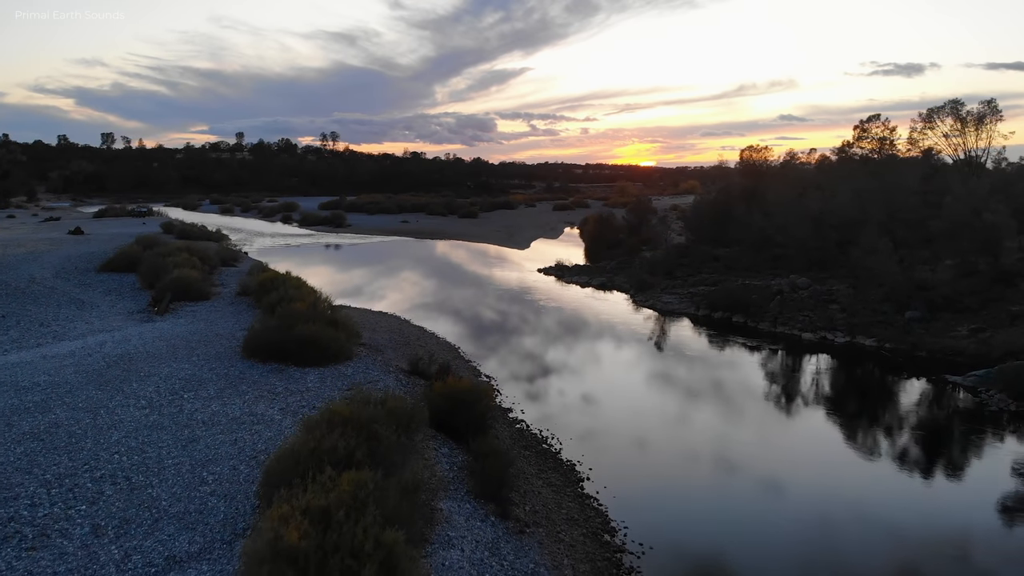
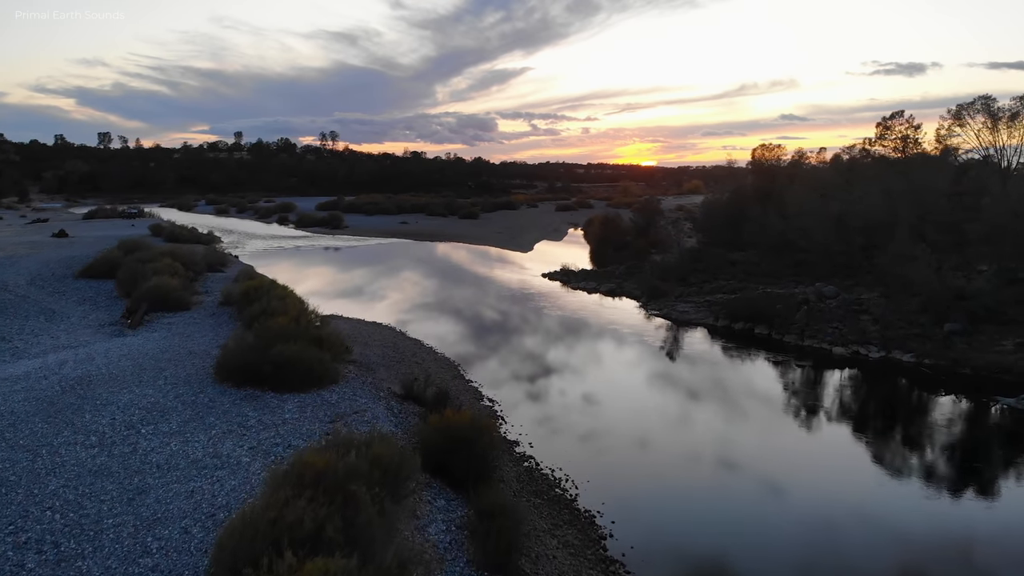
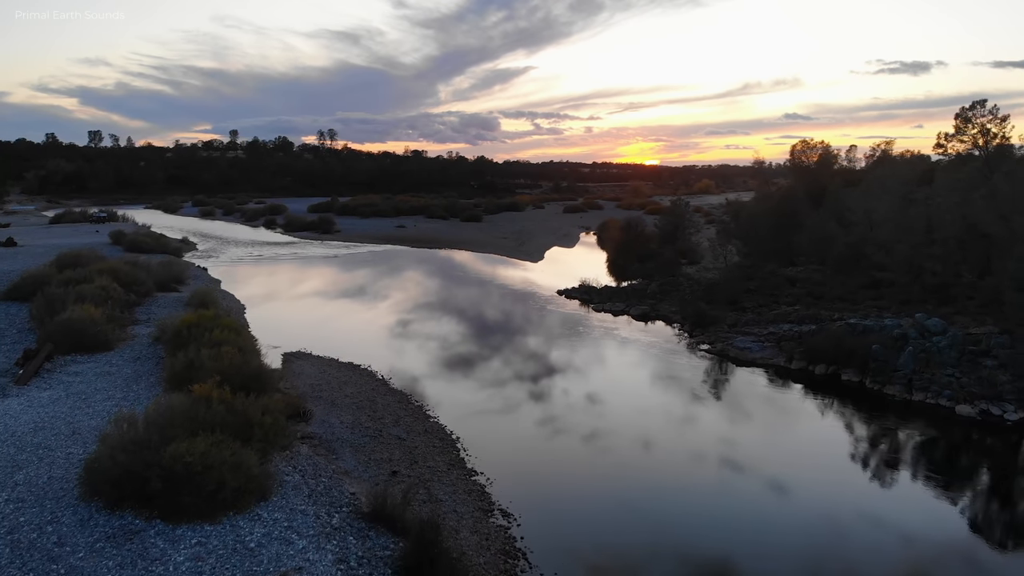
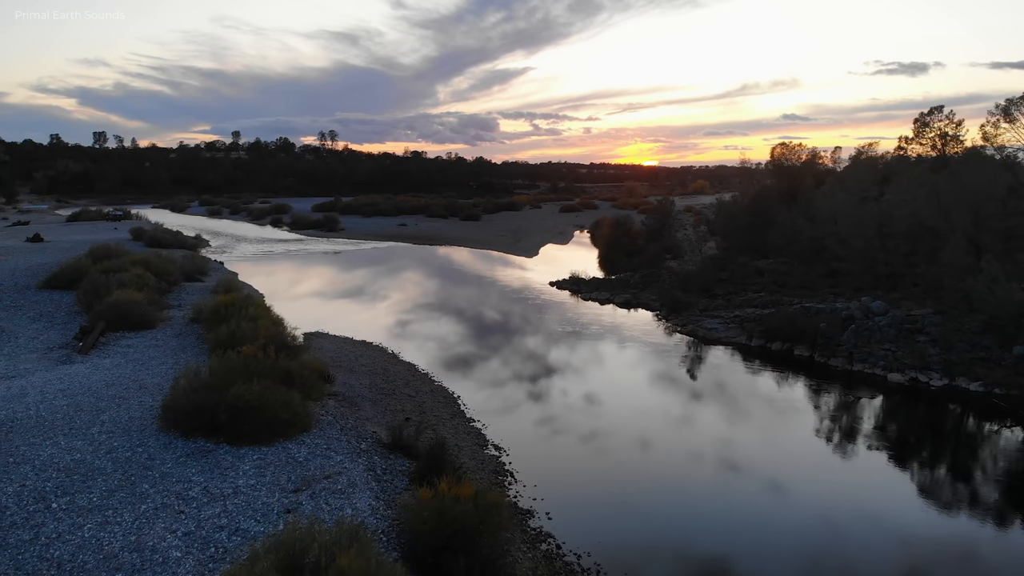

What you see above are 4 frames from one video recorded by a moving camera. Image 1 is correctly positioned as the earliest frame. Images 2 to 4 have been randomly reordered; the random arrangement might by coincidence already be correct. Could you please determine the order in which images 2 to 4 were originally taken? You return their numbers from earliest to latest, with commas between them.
2, 4, 3
